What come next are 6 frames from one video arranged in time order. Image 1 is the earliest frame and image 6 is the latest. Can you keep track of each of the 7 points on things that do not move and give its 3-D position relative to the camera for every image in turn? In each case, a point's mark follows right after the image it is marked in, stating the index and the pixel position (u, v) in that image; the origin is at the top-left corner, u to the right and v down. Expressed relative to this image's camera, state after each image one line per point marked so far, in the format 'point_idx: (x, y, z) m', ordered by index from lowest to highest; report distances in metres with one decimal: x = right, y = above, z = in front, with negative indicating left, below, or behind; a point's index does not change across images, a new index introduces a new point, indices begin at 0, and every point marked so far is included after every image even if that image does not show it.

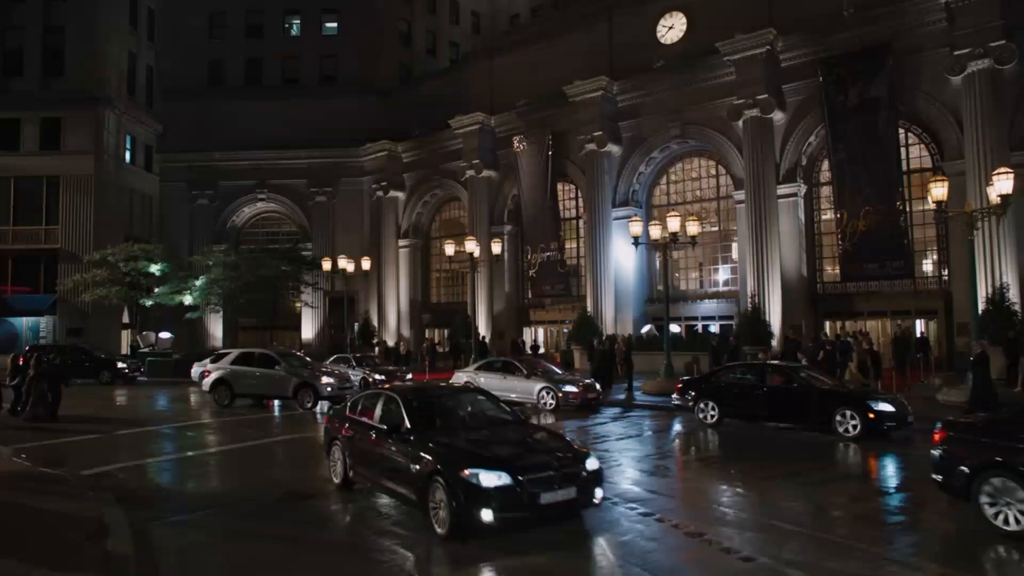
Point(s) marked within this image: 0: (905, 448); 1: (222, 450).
0: (+6.8, -2.7, +13.1) m
1: (-5.2, -2.9, +14.0) m
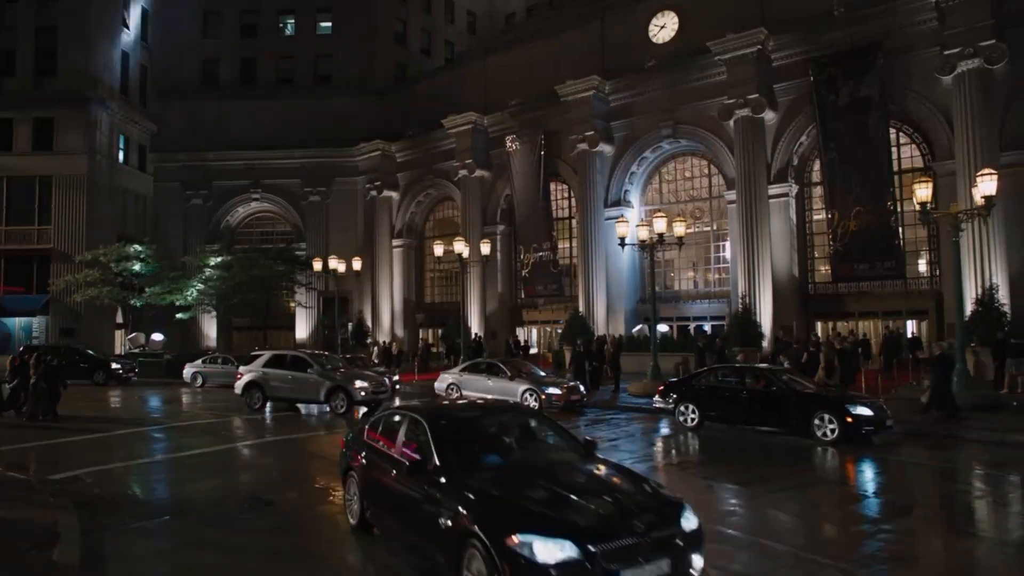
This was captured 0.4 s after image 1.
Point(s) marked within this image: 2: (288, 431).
0: (+6.4, -2.8, +13.0) m
1: (-5.6, -3.0, +14.0) m
2: (-5.0, -3.2, +17.4) m
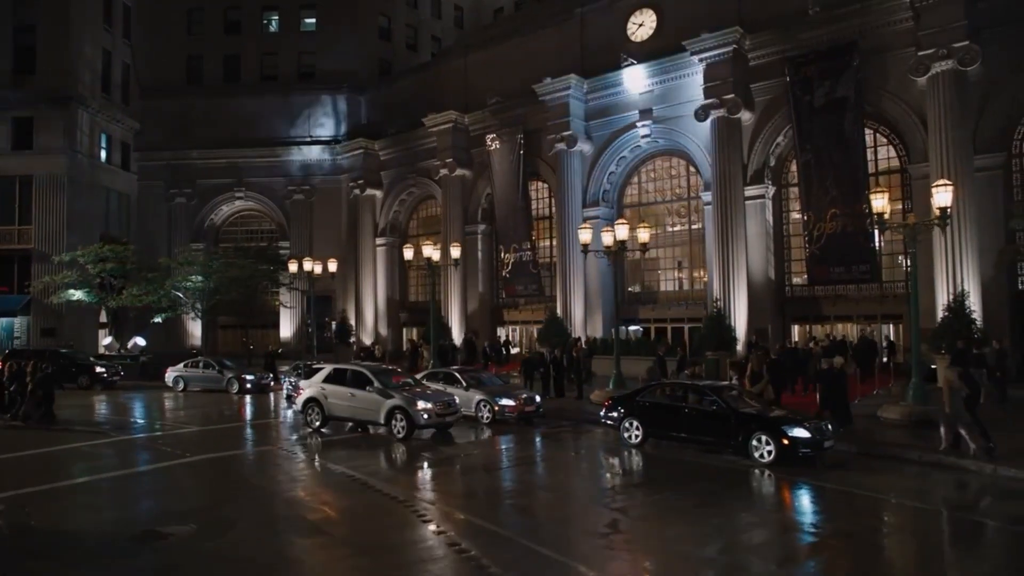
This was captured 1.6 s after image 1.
0: (+5.2, -3.1, +12.8) m
1: (-6.8, -3.3, +13.9) m
2: (-6.1, -3.5, +17.3) m
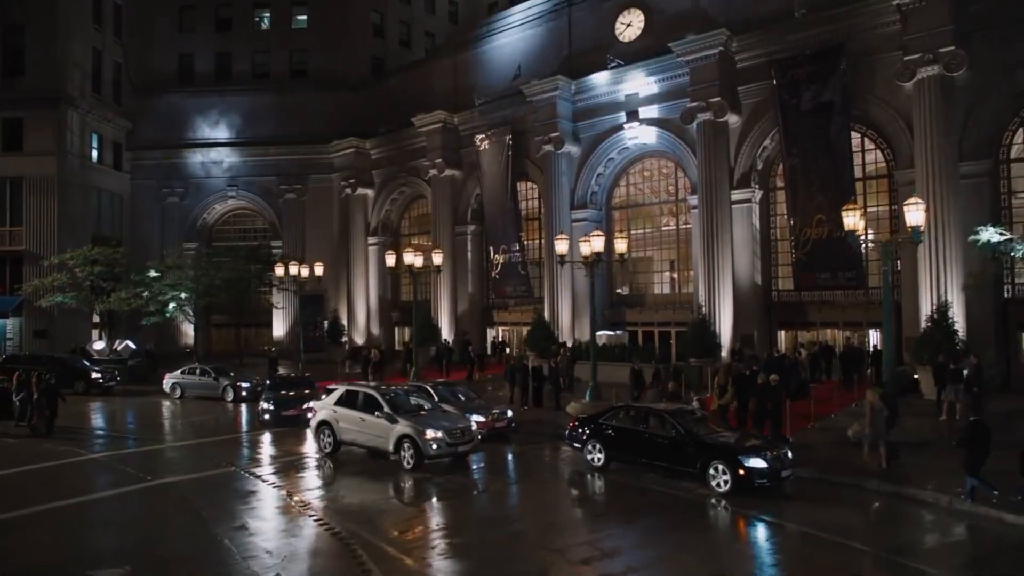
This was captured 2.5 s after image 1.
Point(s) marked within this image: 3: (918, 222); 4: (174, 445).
0: (+4.5, -3.6, +12.6) m
1: (-7.5, -3.8, +13.9) m
2: (-6.8, -3.9, +17.3) m
3: (+8.4, +1.4, +15.9) m
4: (-9.1, -4.1, +20.1) m
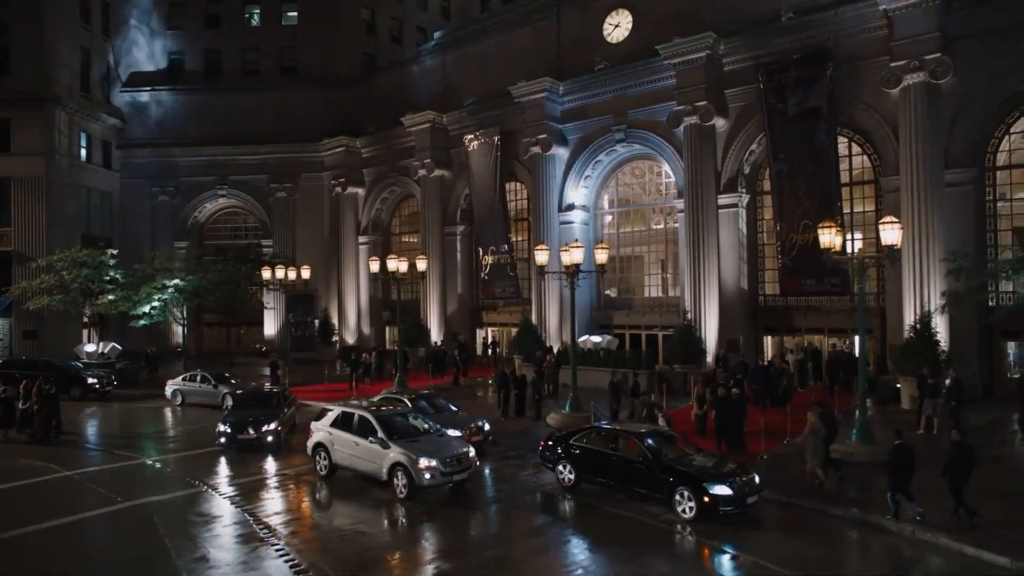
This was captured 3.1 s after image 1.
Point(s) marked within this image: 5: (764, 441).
0: (+3.9, -4.0, +12.6) m
1: (-8.1, -4.2, +13.9) m
2: (-7.4, -4.2, +17.3) m
3: (+7.8, +1.0, +15.8) m
4: (-9.6, -4.4, +20.1) m
5: (+6.2, -3.7, +18.9) m
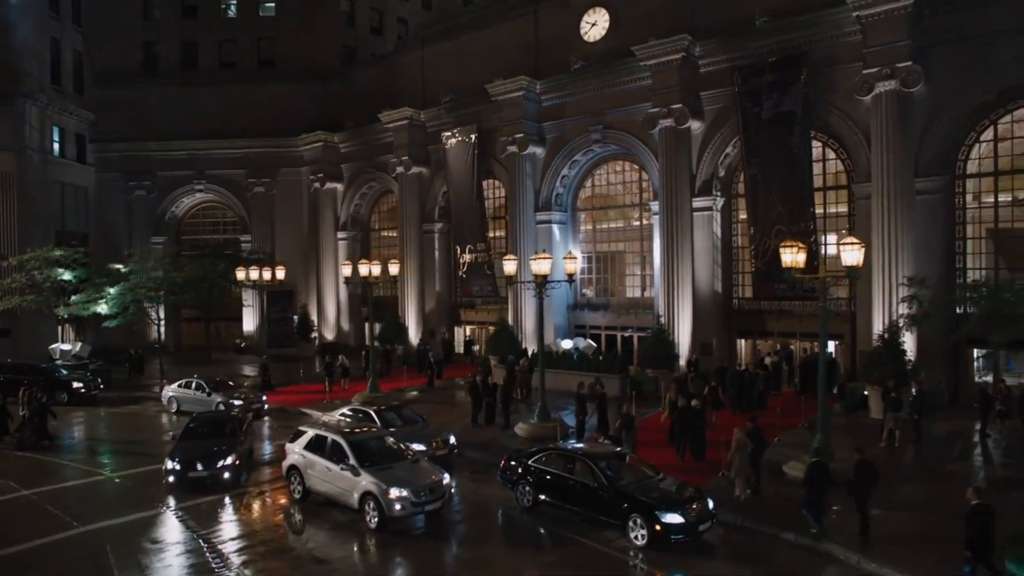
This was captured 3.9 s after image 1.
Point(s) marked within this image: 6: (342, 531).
0: (+3.1, -4.5, +12.7) m
1: (-8.9, -4.6, +13.9) m
2: (-8.2, -4.6, +17.3) m
3: (+7.0, +0.6, +15.8) m
4: (-10.5, -4.7, +20.0) m
5: (+5.4, -4.0, +19.0) m
6: (-3.2, -4.5, +14.3) m
